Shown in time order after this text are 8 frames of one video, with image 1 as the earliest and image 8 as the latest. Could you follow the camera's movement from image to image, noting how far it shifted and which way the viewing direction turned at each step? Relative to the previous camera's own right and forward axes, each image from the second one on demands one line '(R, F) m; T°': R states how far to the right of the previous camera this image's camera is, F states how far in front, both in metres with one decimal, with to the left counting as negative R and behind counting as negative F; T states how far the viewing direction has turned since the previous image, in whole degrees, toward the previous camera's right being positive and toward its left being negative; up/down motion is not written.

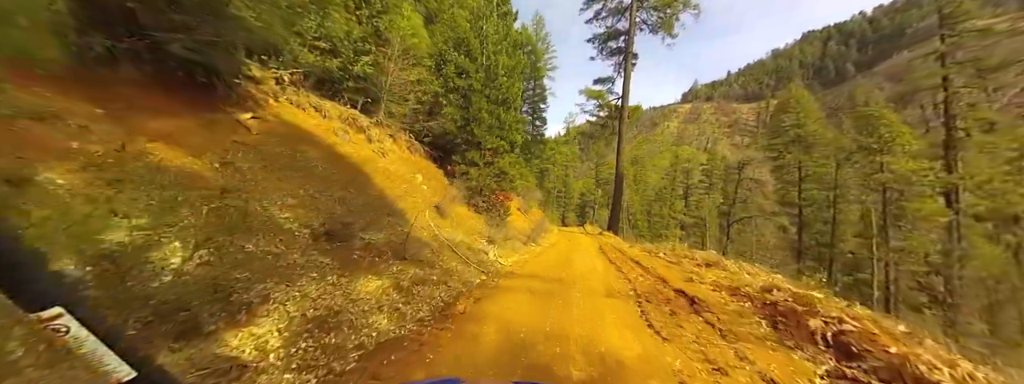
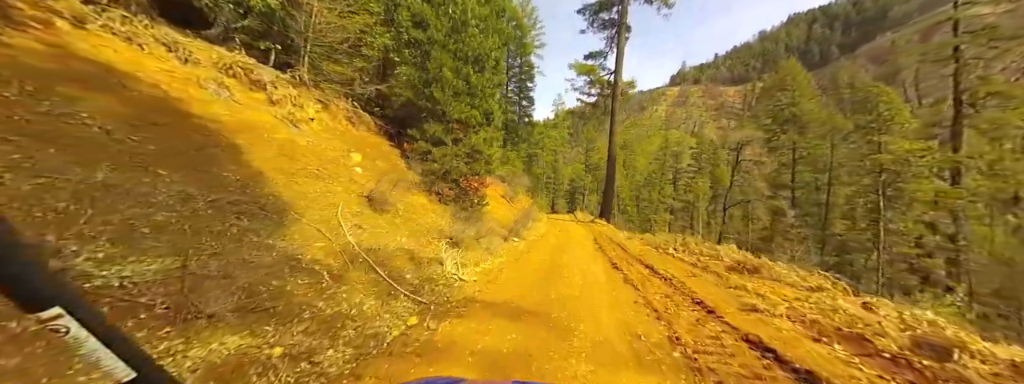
(+0.6, +3.8) m; +2°
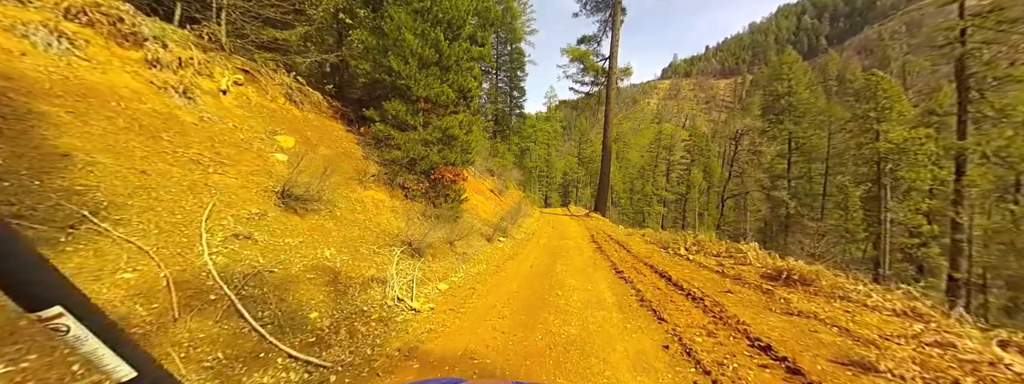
(+0.4, +2.3) m; +1°
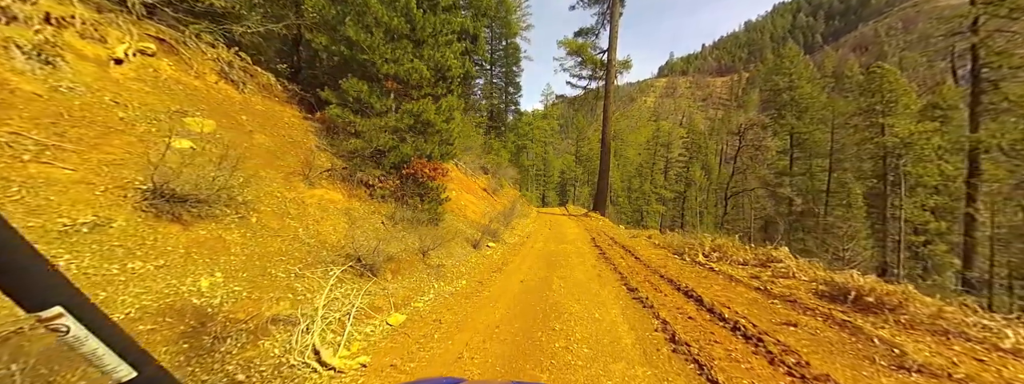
(+0.3, +1.8) m; 0°
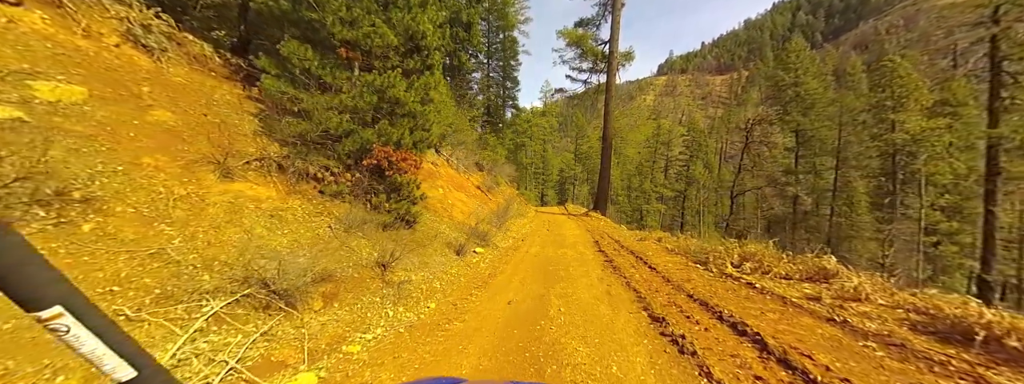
(+0.3, +1.7) m; 0°
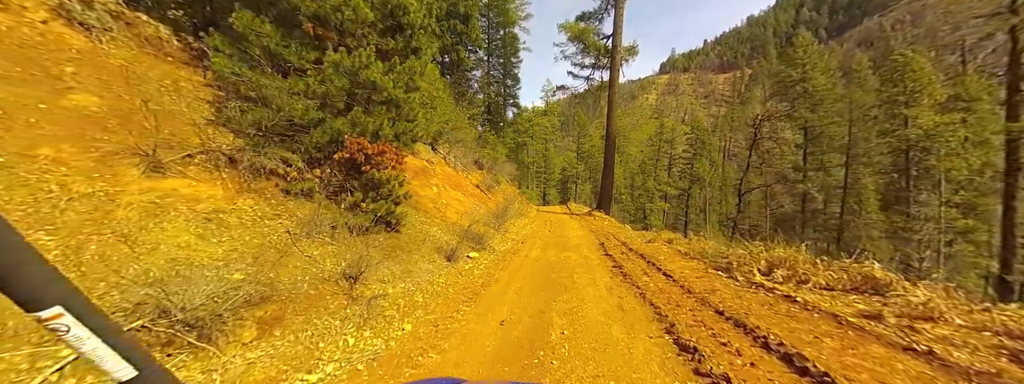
(+0.1, +0.9) m; 0°
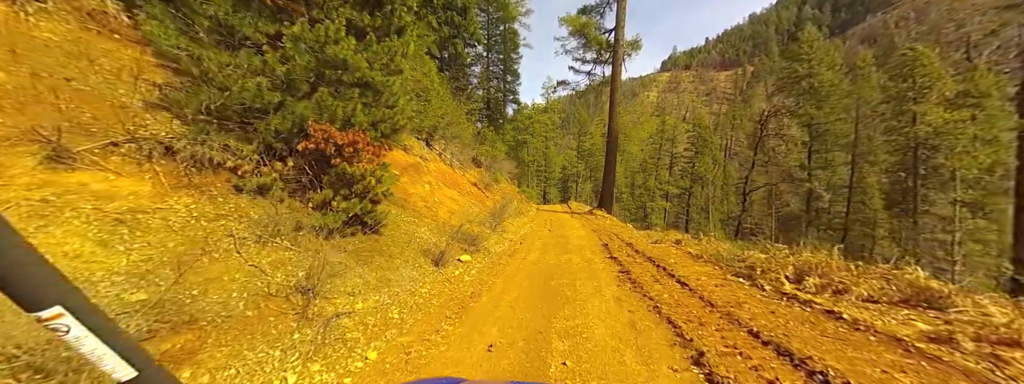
(+0.1, +0.8) m; 0°
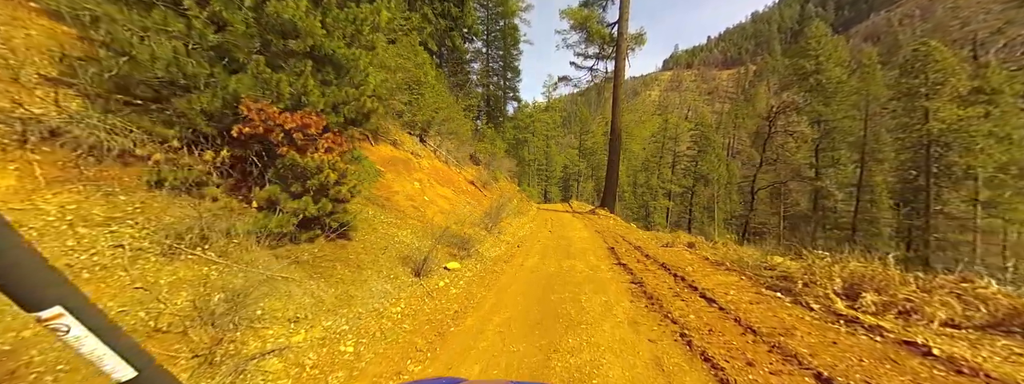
(+0.1, +1.0) m; 0°
